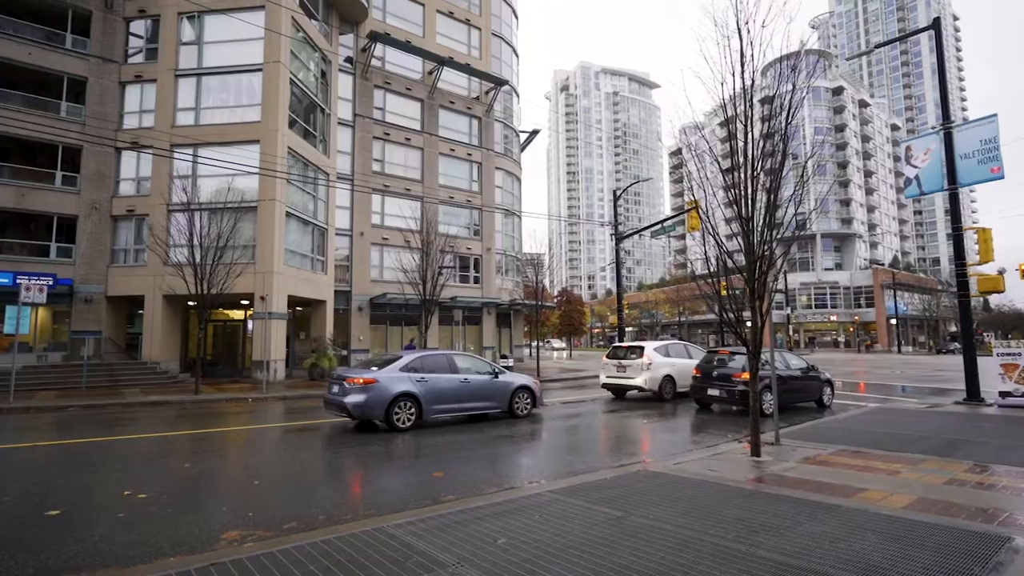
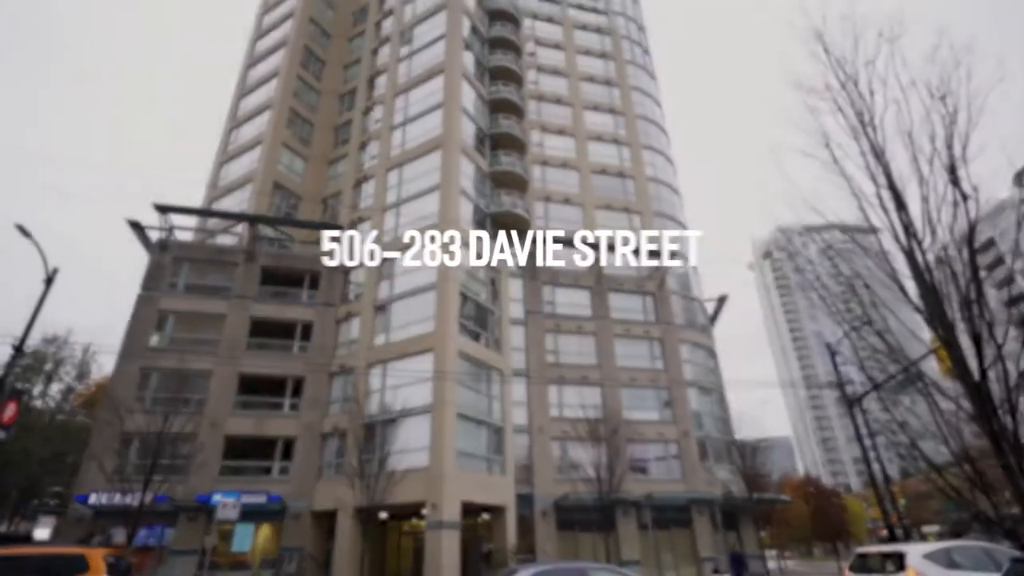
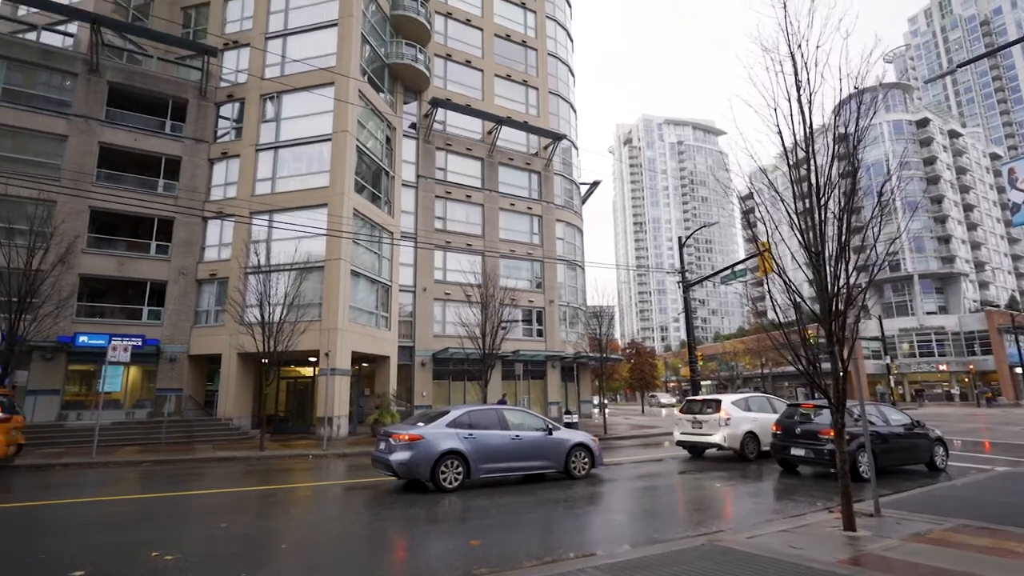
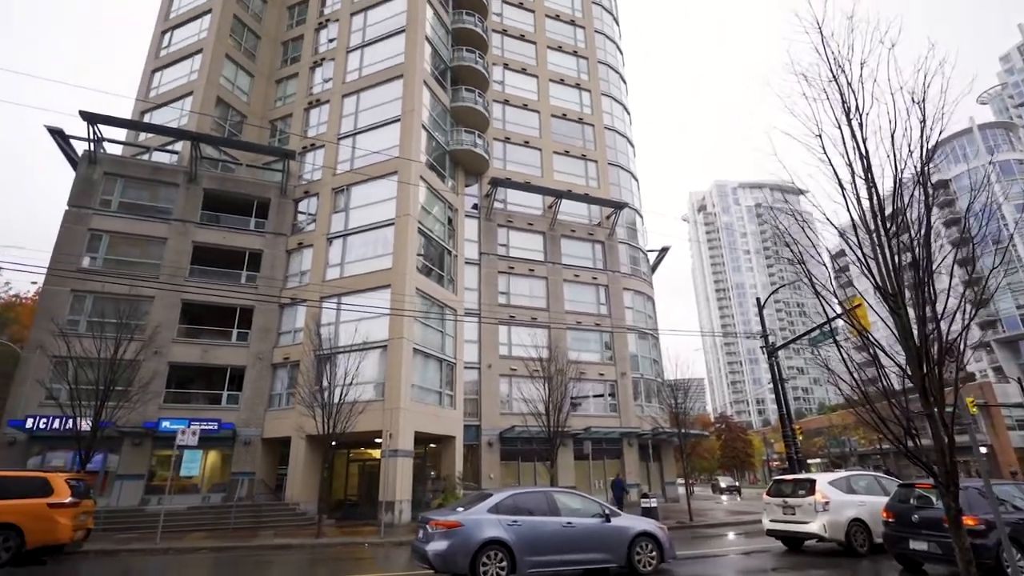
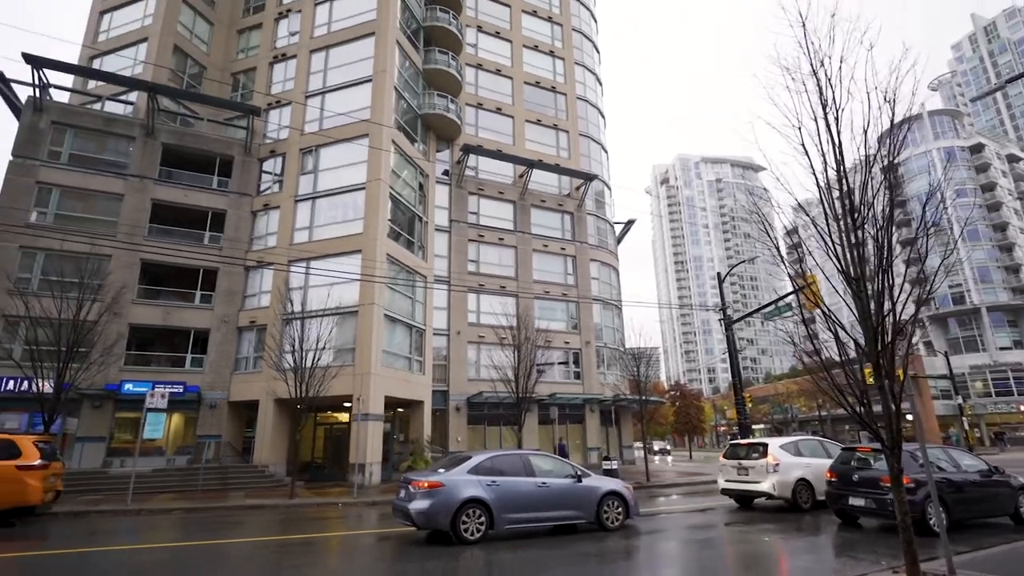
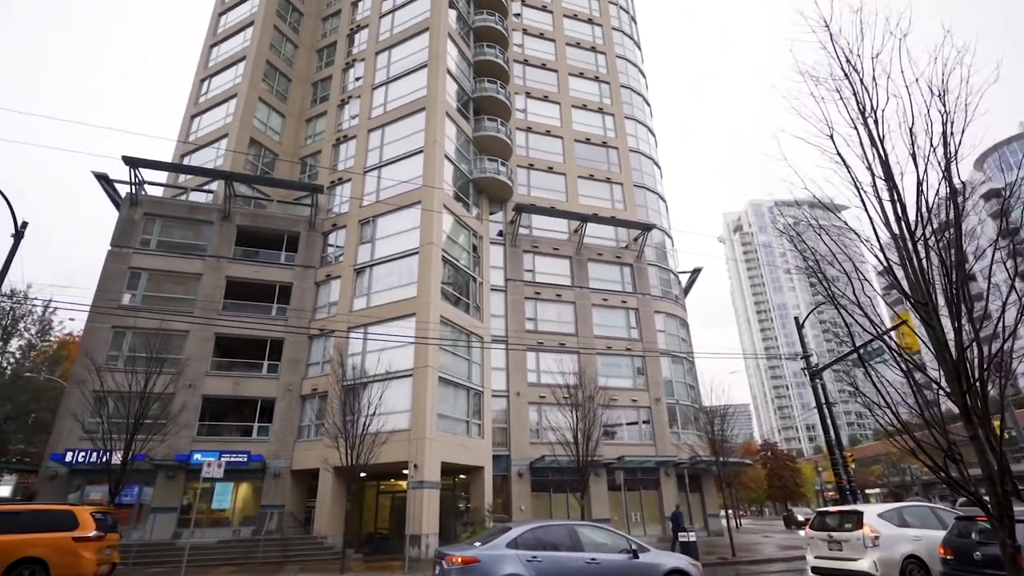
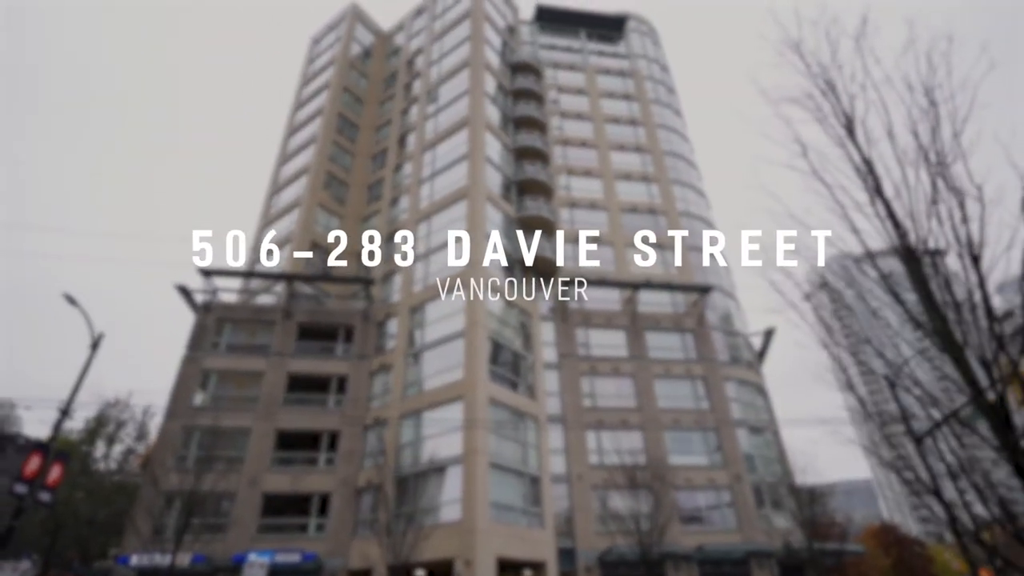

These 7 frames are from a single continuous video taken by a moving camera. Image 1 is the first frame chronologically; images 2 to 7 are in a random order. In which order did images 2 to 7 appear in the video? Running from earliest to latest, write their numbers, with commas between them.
3, 5, 4, 6, 2, 7
